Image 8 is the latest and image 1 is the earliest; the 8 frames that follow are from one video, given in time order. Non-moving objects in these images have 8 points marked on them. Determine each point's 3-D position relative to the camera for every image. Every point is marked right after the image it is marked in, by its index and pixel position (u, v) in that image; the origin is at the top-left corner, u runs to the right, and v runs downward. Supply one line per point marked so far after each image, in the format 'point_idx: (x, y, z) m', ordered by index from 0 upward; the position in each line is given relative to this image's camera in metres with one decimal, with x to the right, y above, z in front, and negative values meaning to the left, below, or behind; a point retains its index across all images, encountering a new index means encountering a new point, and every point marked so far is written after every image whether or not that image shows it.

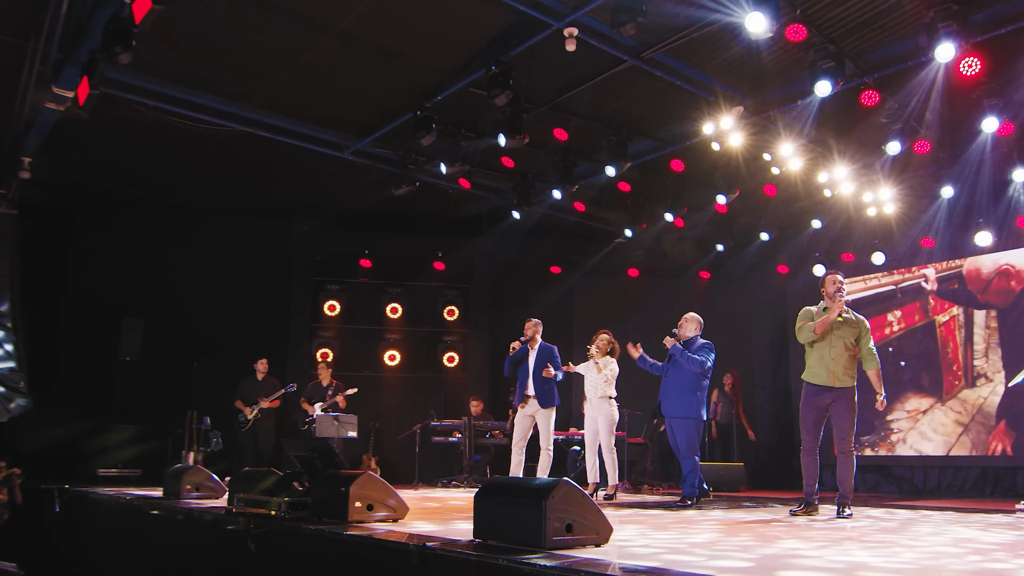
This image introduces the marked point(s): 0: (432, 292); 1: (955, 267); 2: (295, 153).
0: (-1.2, -0.1, +11.6) m
1: (+5.5, +0.2, +10.0) m
2: (-2.6, +1.6, +9.6) m
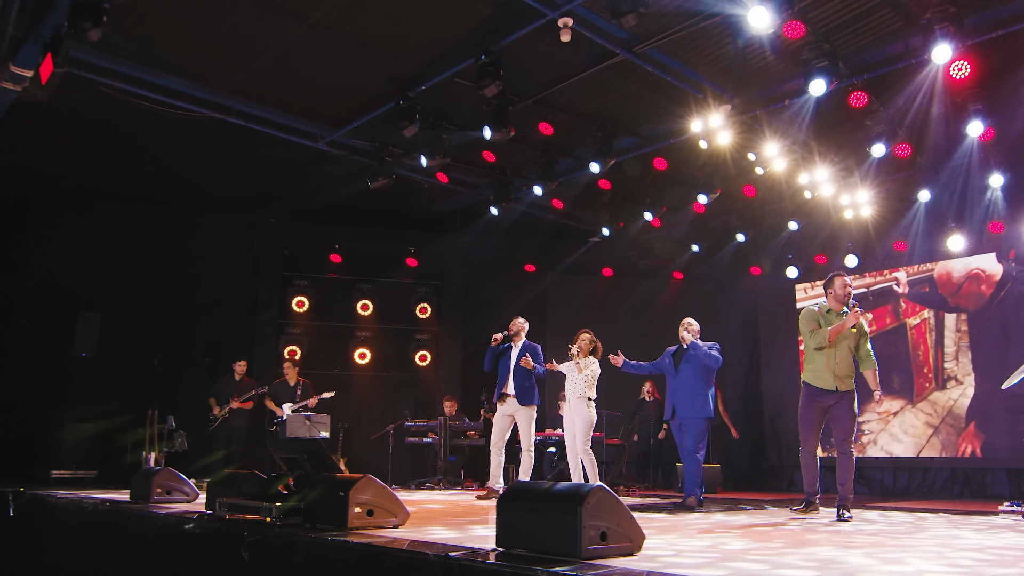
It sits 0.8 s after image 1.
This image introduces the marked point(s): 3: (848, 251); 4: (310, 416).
0: (-1.5, 0.0, +11.3) m
1: (+5.2, +0.2, +10.2) m
2: (-2.8, +1.7, +9.2) m
3: (+4.4, +0.5, +10.7) m
4: (-2.2, -1.4, +8.8) m
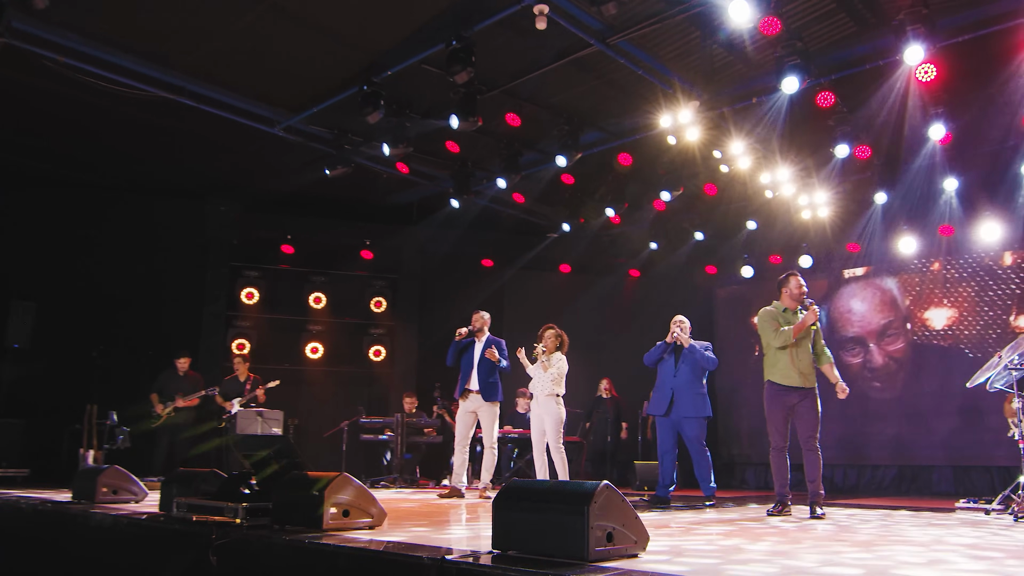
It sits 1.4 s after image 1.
0: (-2.1, +0.1, +11.0) m
1: (+4.7, +0.2, +10.3) m
2: (-3.2, +1.8, +8.8) m
3: (+3.9, +0.5, +10.8) m
4: (-2.6, -1.3, +8.5) m
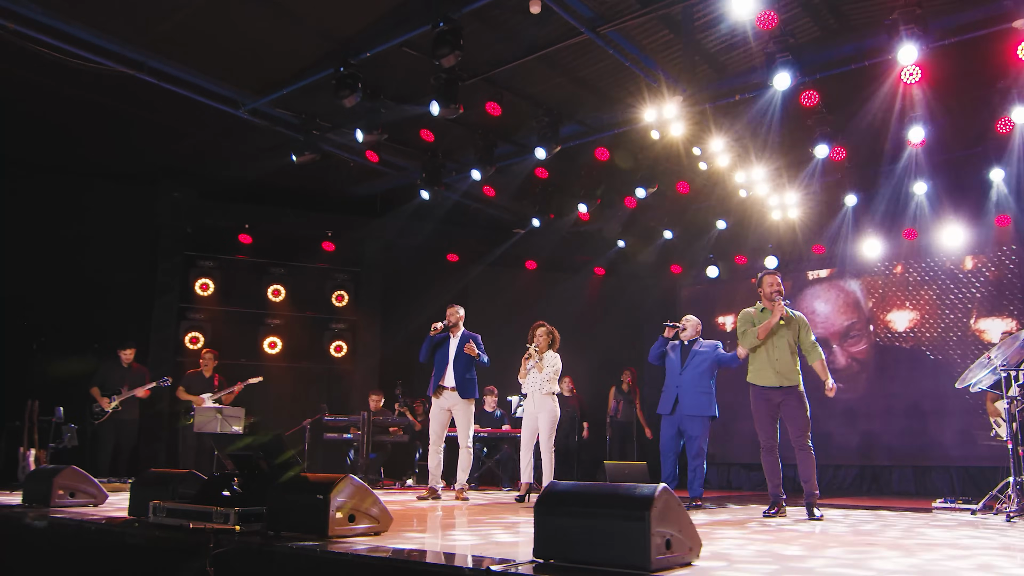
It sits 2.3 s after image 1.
0: (-2.5, +0.1, +10.6) m
1: (+4.3, +0.2, +10.4) m
2: (-3.5, +1.9, +8.3) m
3: (+3.5, +0.5, +10.8) m
4: (-2.9, -1.2, +8.0) m
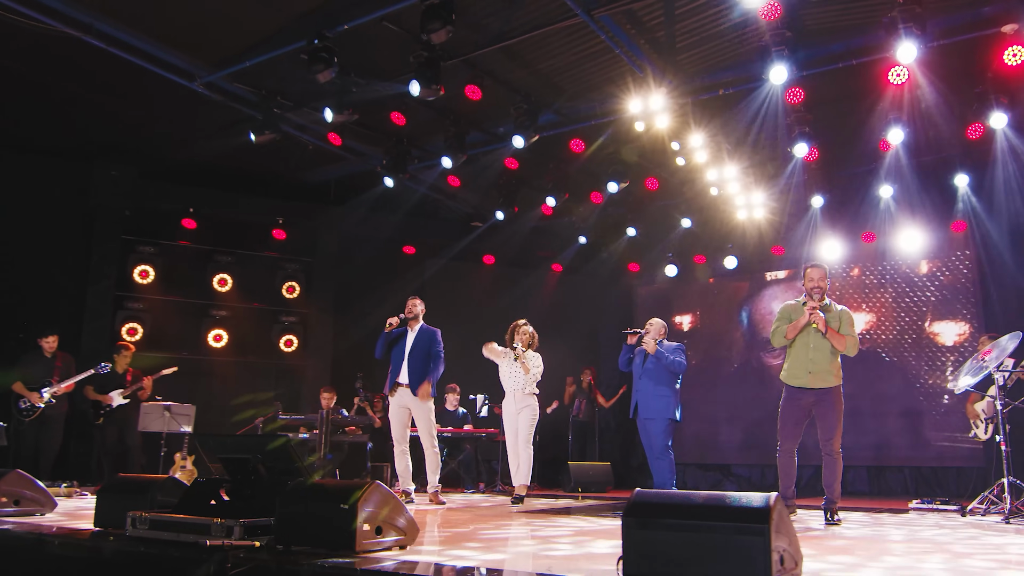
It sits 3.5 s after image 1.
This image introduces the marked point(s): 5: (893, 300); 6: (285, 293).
0: (-3.0, +0.3, +10.0) m
1: (+3.8, +0.2, +10.5) m
2: (-3.7, +2.0, +7.6) m
3: (+2.9, +0.5, +10.8) m
4: (-3.1, -1.1, +7.4) m
5: (+4.7, -0.2, +9.8) m
6: (-2.8, -0.1, +9.9) m
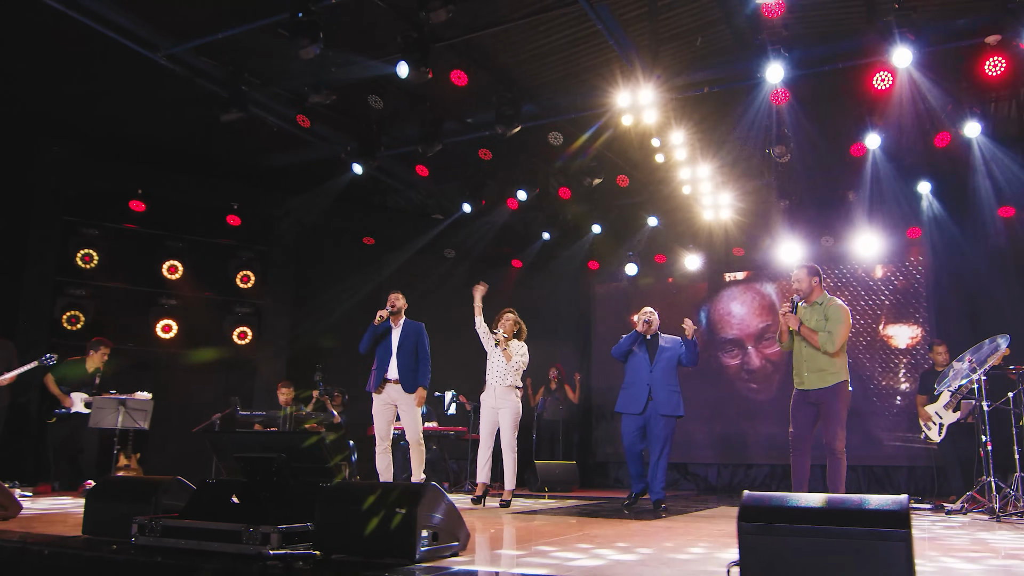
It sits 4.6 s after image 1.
0: (-3.4, +0.4, +9.4) m
1: (+3.4, +0.1, +10.6) m
2: (-3.8, +2.2, +7.0) m
3: (+2.5, +0.5, +10.9) m
4: (-3.3, -1.0, +6.8) m
5: (+4.2, -0.2, +10.0) m
6: (-3.2, +0.1, +9.4) m
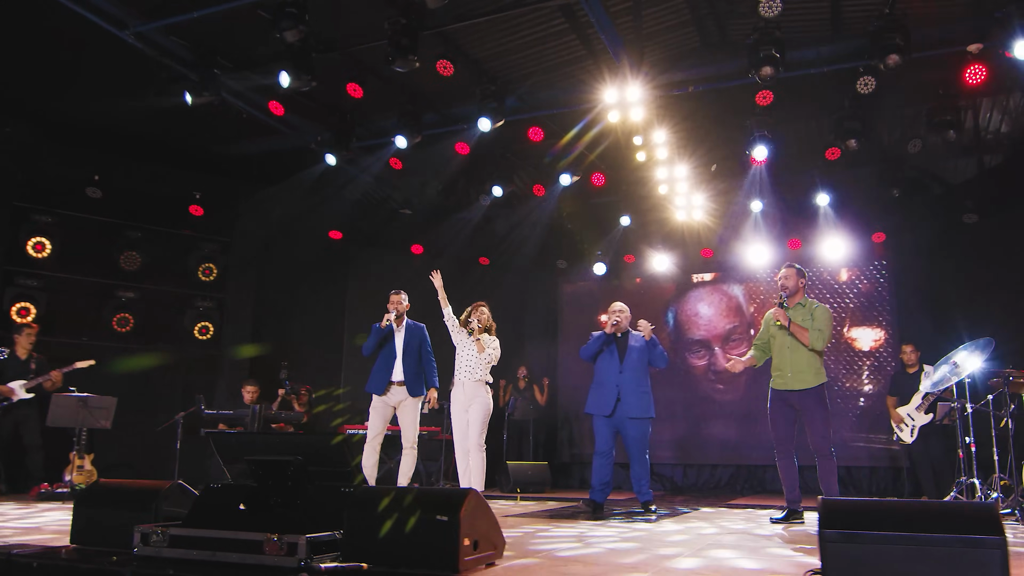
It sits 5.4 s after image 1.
0: (-3.7, +0.5, +9.0) m
1: (+3.0, +0.1, +10.7) m
2: (-3.9, +2.2, +6.6) m
3: (+2.0, +0.5, +10.9) m
4: (-3.4, -0.9, +6.4) m
5: (+3.9, -0.2, +10.1) m
6: (-3.5, +0.1, +9.0) m
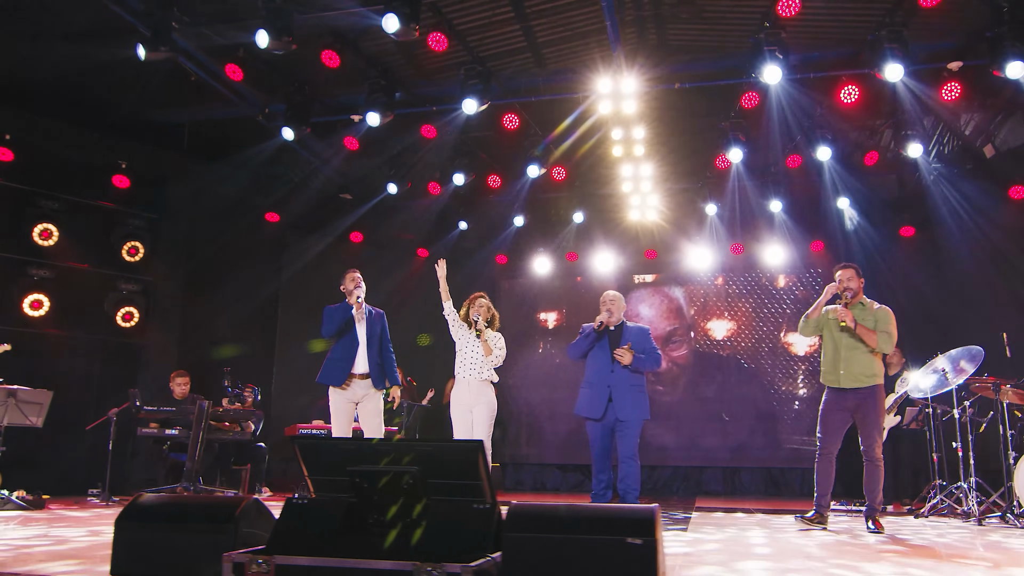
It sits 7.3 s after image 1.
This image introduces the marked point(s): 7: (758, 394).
0: (-4.1, +0.7, +8.0) m
1: (+2.2, +0.1, +10.7) m
2: (-3.8, +2.4, +5.6) m
3: (+1.3, +0.5, +10.7) m
4: (-3.4, -0.7, +5.5) m
5: (+3.2, -0.3, +10.3) m
6: (-3.9, +0.3, +8.1) m
7: (+3.1, -1.3, +10.2) m
